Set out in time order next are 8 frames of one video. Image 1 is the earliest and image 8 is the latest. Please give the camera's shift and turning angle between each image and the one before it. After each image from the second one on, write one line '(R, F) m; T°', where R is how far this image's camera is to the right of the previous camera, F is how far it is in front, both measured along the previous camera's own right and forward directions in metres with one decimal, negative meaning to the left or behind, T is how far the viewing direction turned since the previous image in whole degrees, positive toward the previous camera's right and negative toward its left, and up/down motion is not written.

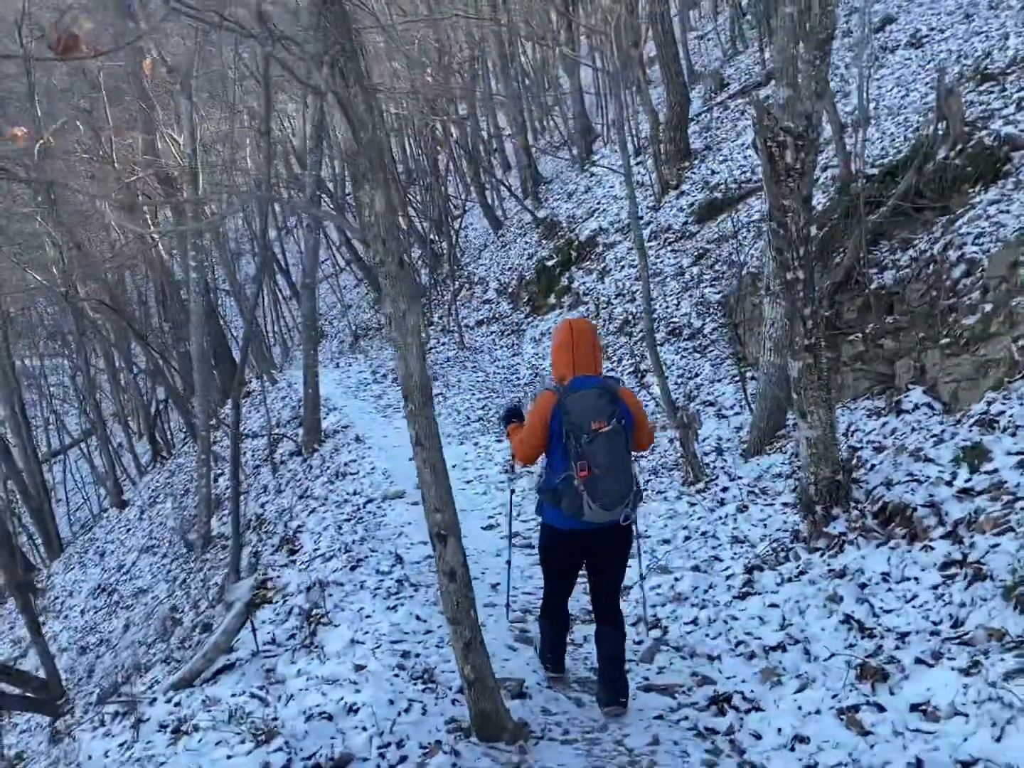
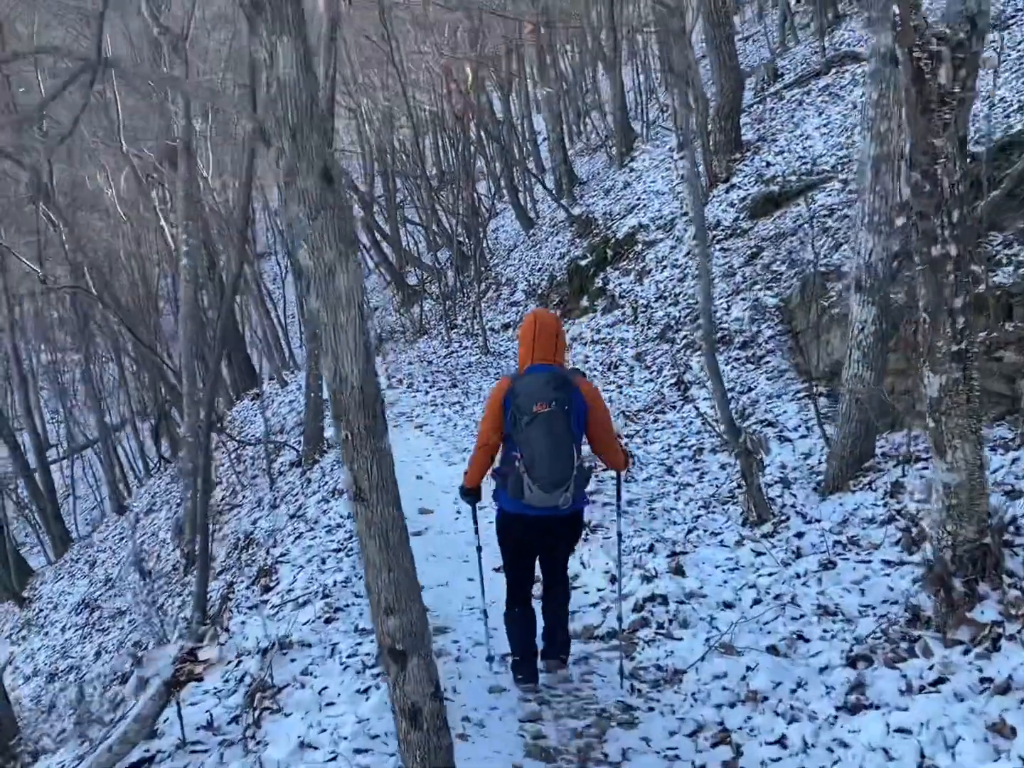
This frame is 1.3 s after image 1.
(0.0, +1.8) m; -2°
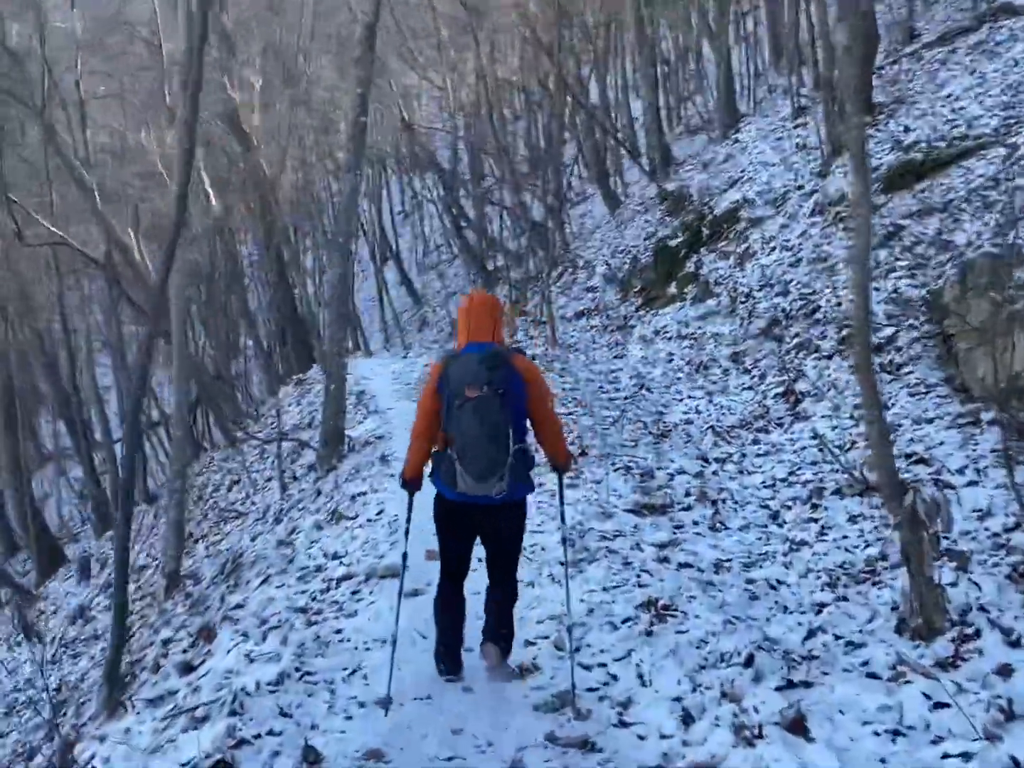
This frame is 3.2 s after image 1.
(+0.3, +2.6) m; -5°
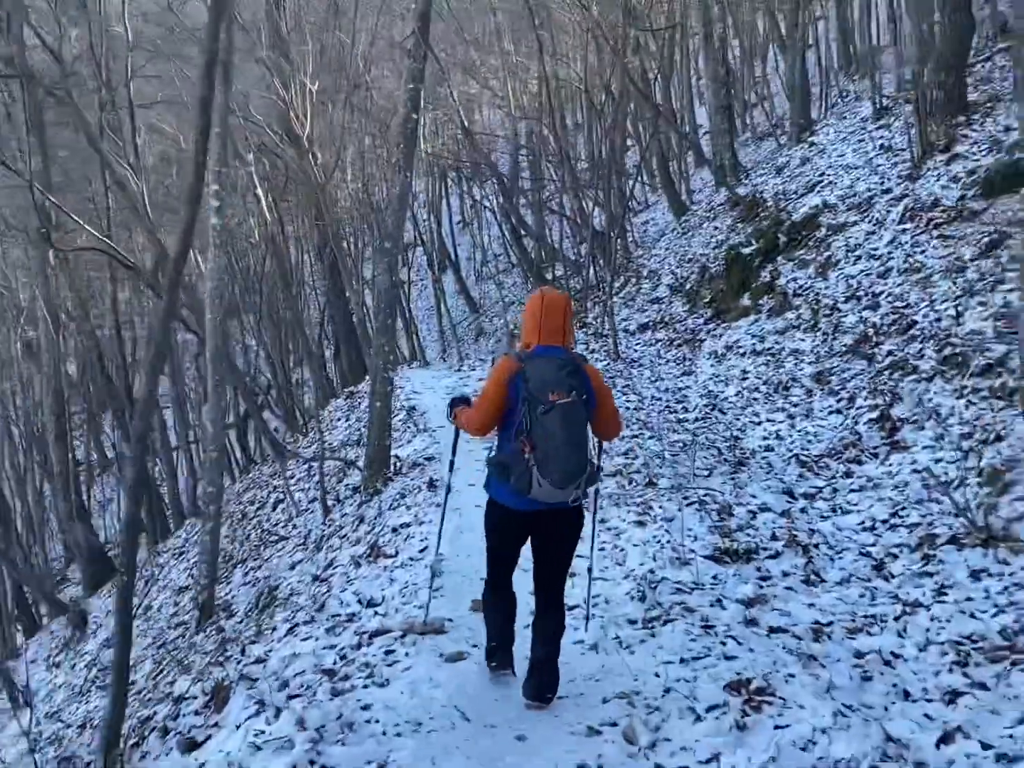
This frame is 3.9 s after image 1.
(0.0, +0.9) m; -3°
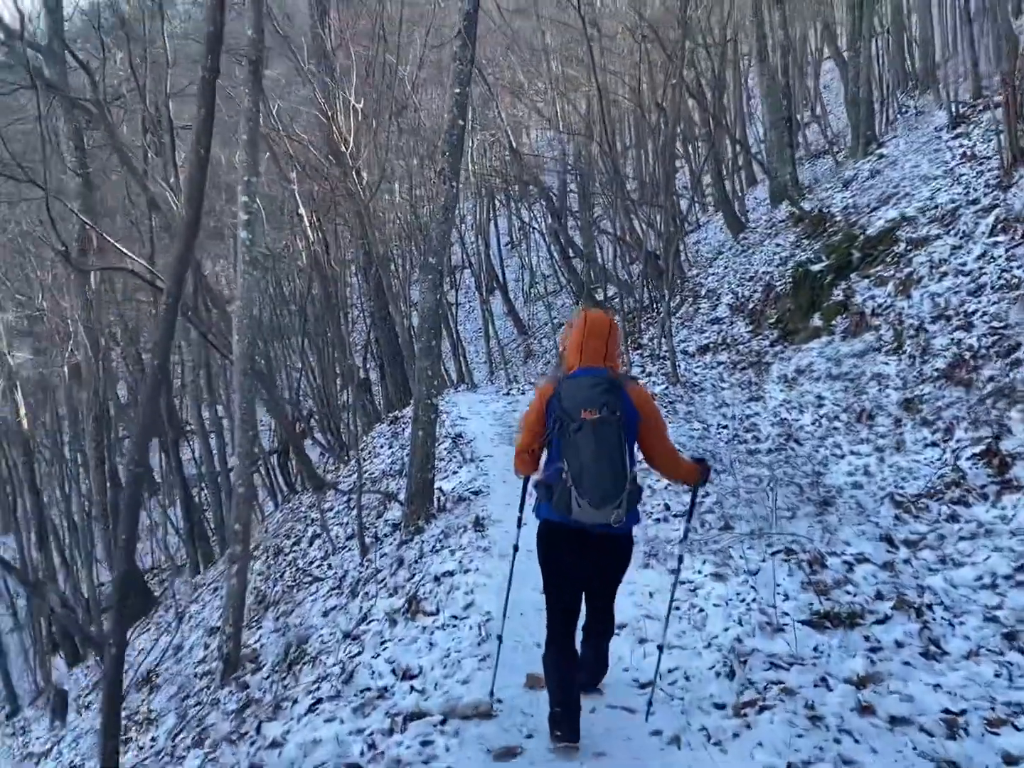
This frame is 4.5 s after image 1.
(-0.1, +0.9) m; -3°
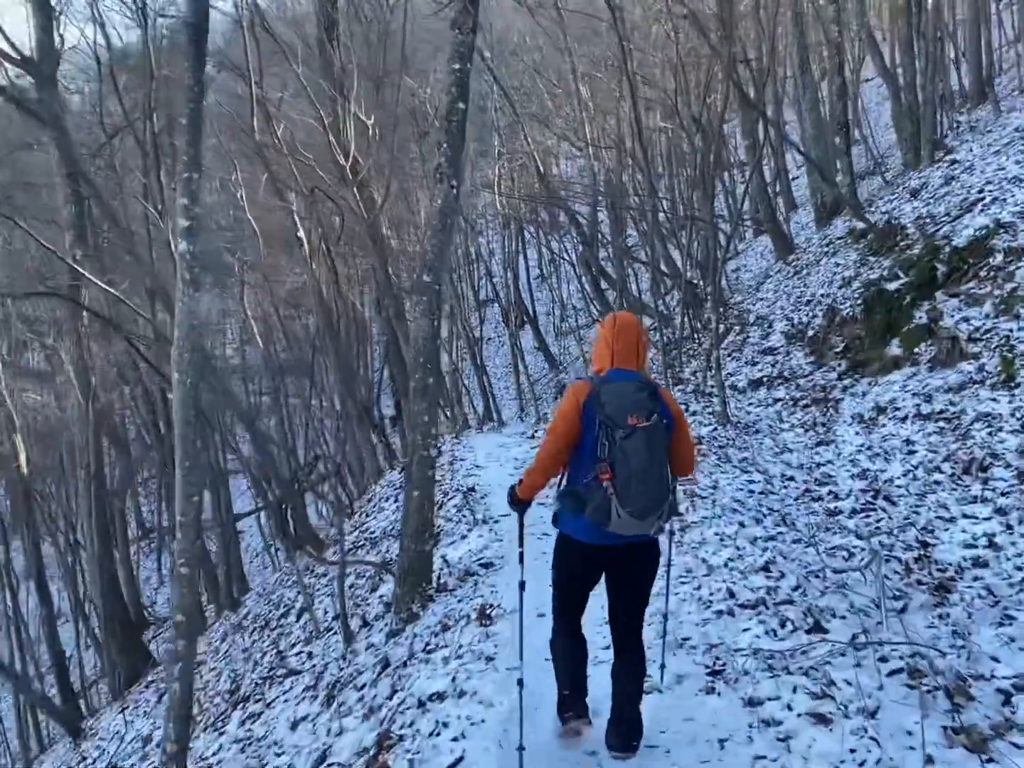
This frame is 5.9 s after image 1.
(+0.1, +1.9) m; -2°
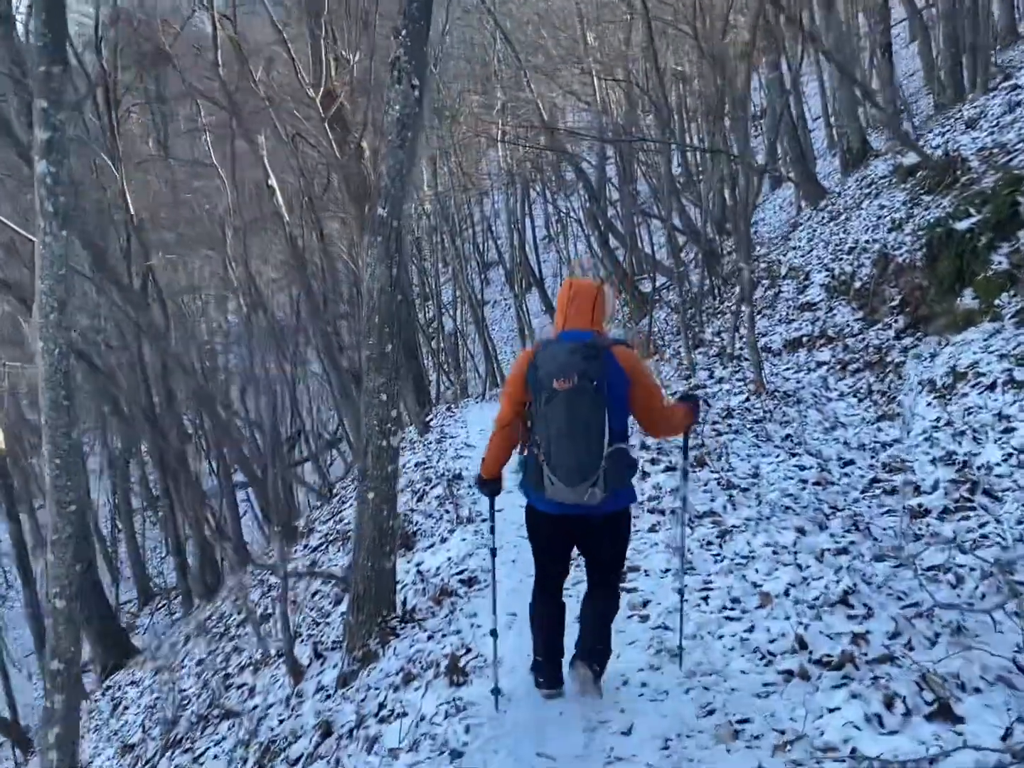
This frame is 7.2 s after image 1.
(+0.1, +1.8) m; -1°
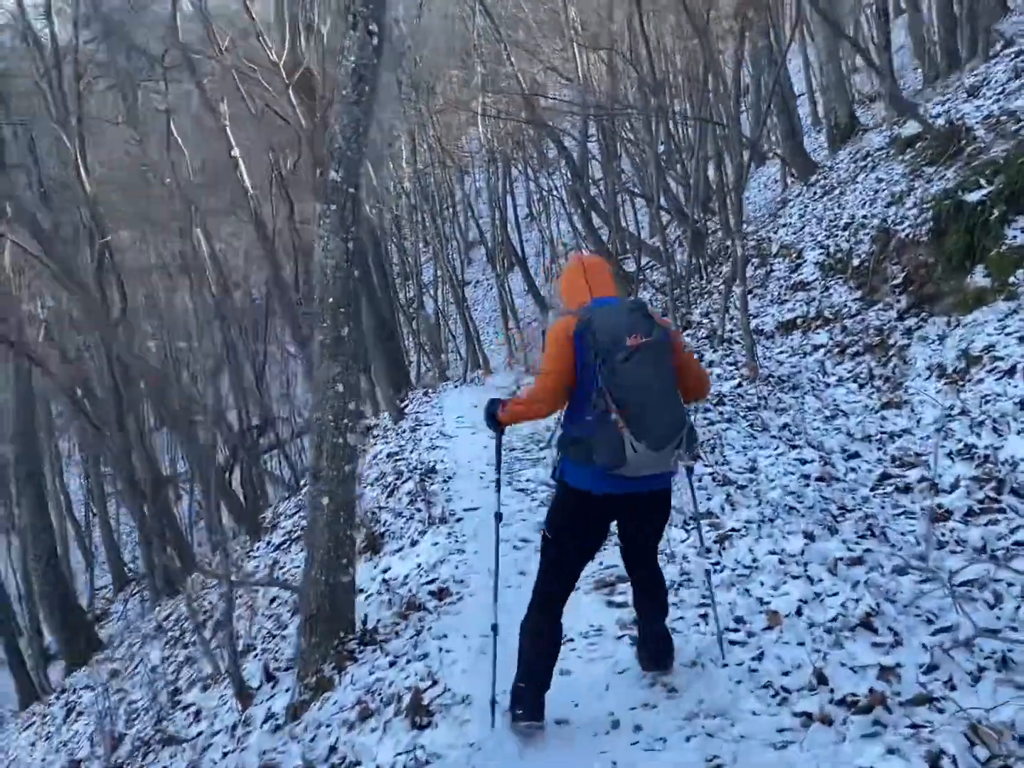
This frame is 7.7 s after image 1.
(0.0, +0.7) m; +1°
